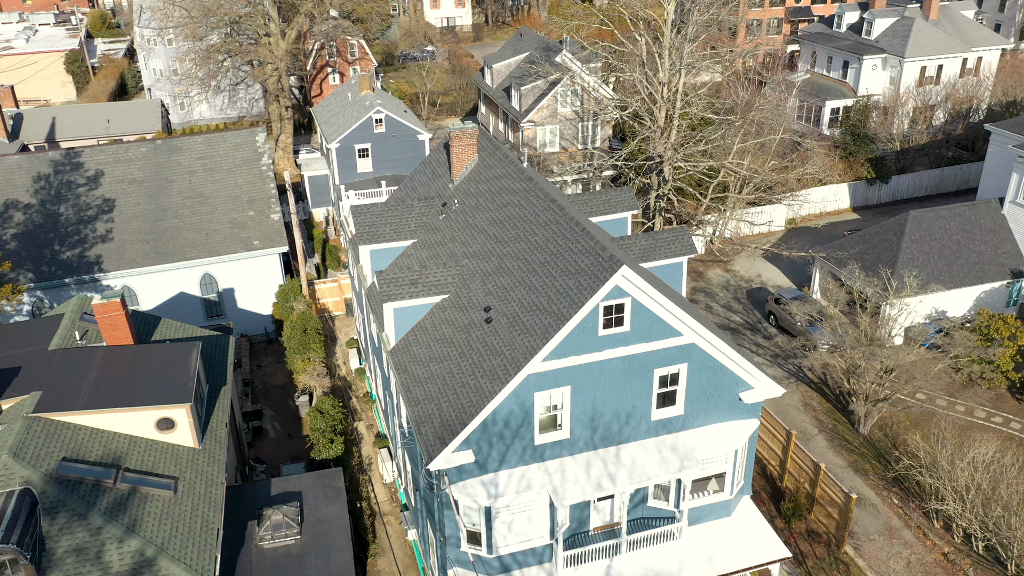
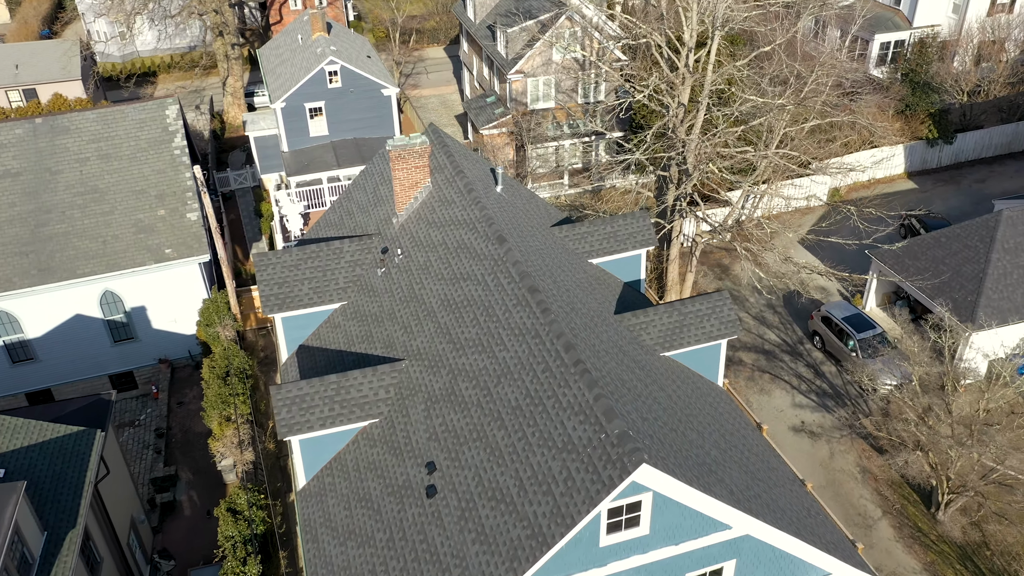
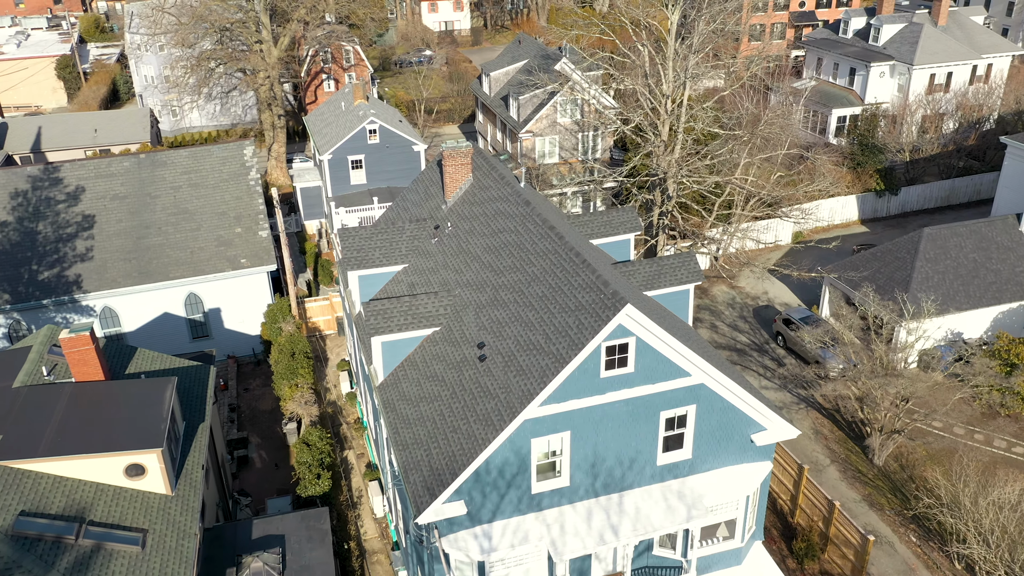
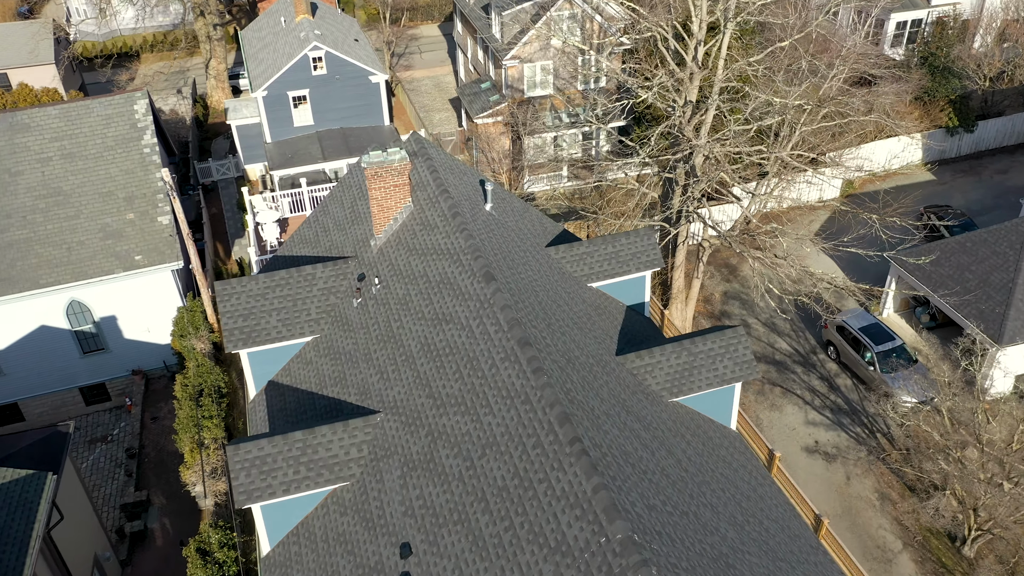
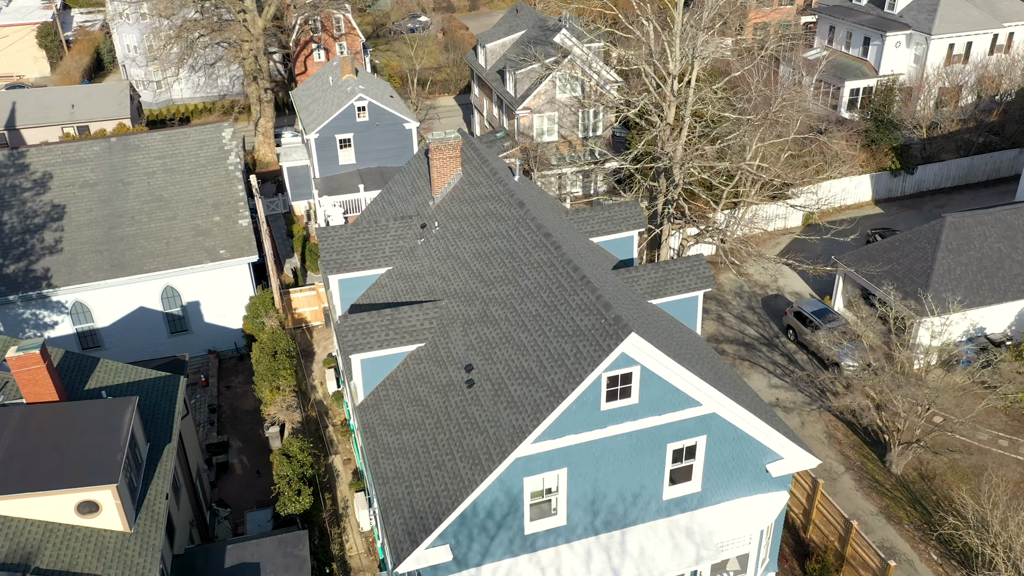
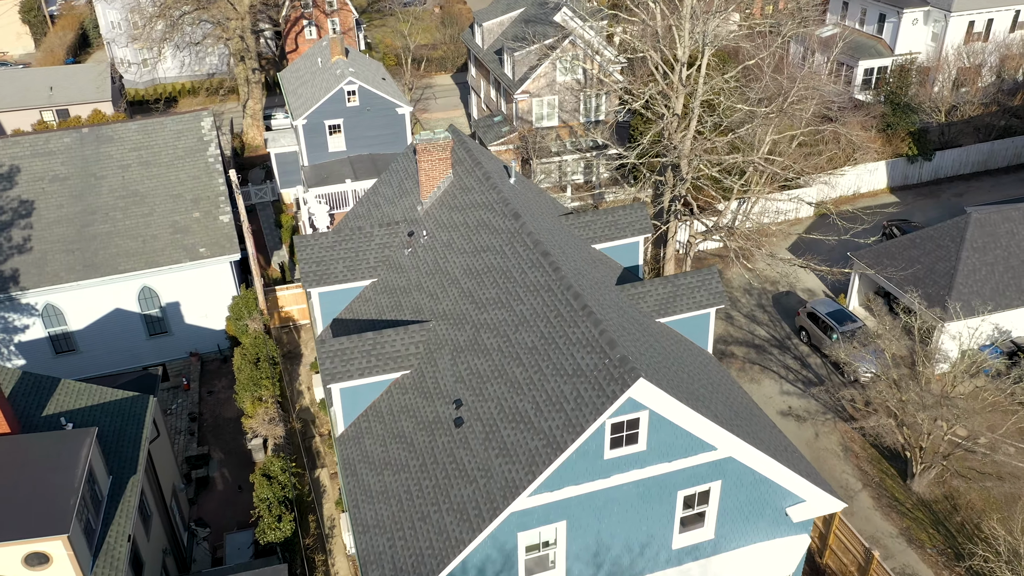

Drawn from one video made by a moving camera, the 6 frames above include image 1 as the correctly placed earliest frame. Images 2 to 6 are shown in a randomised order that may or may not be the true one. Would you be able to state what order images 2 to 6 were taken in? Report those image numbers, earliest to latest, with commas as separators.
3, 5, 6, 2, 4
